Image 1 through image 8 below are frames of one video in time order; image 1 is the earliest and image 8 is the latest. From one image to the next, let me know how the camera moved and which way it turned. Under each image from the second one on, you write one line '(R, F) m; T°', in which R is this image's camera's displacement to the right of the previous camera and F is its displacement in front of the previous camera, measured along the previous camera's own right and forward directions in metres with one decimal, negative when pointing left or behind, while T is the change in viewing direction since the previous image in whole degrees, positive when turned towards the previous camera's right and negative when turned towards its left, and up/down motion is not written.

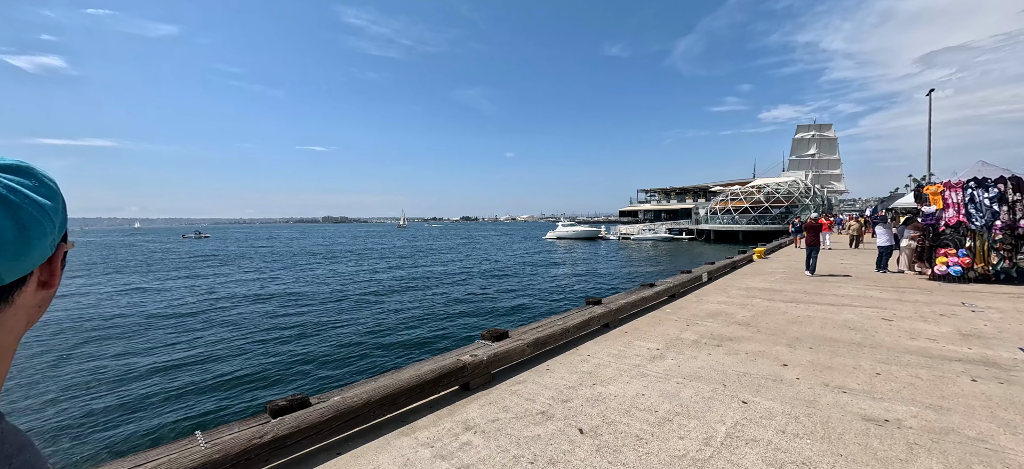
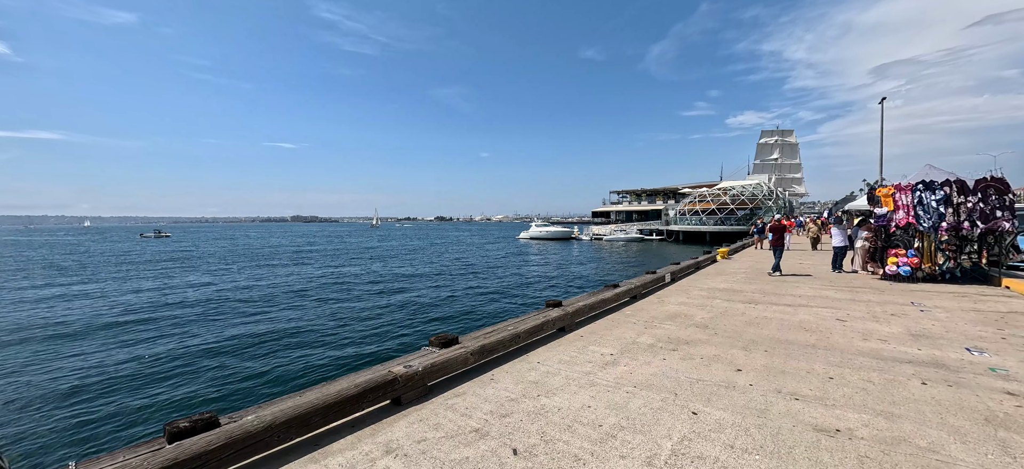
(+0.5, +0.4) m; +4°
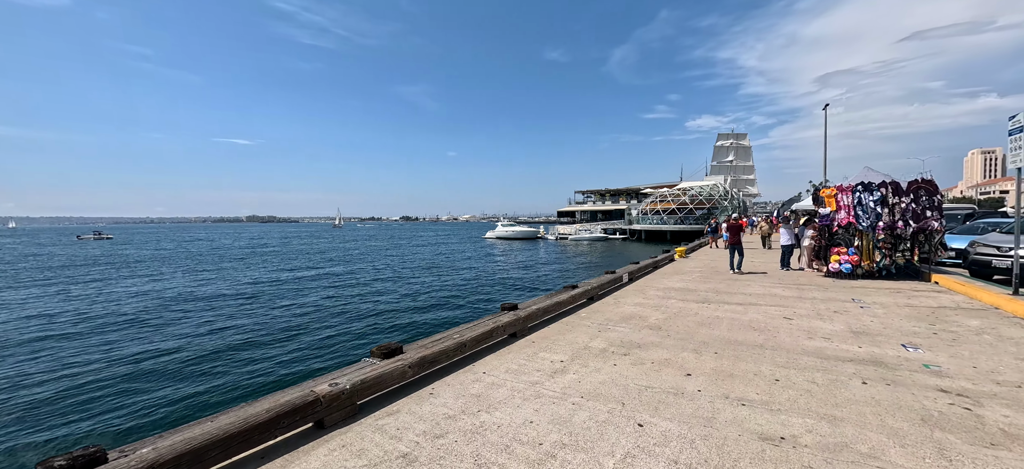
(+0.4, +0.3) m; +5°
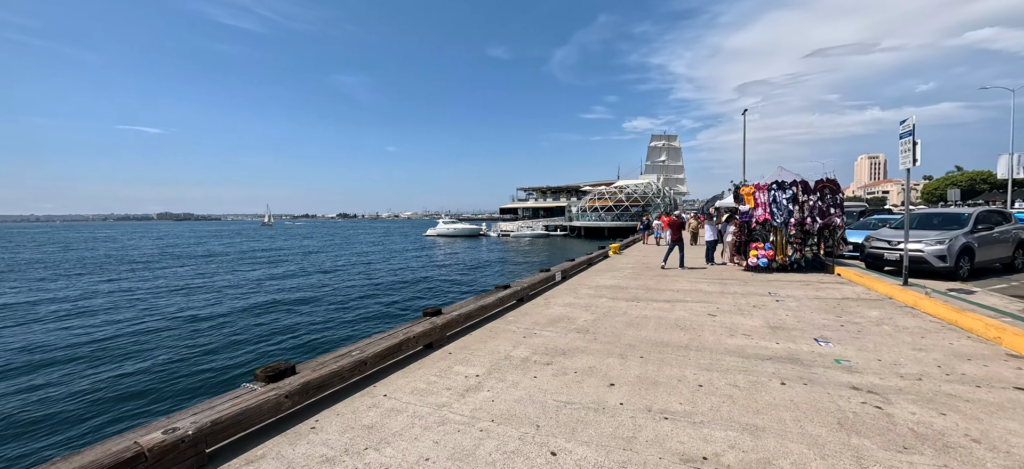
(+0.5, +0.6) m; +8°
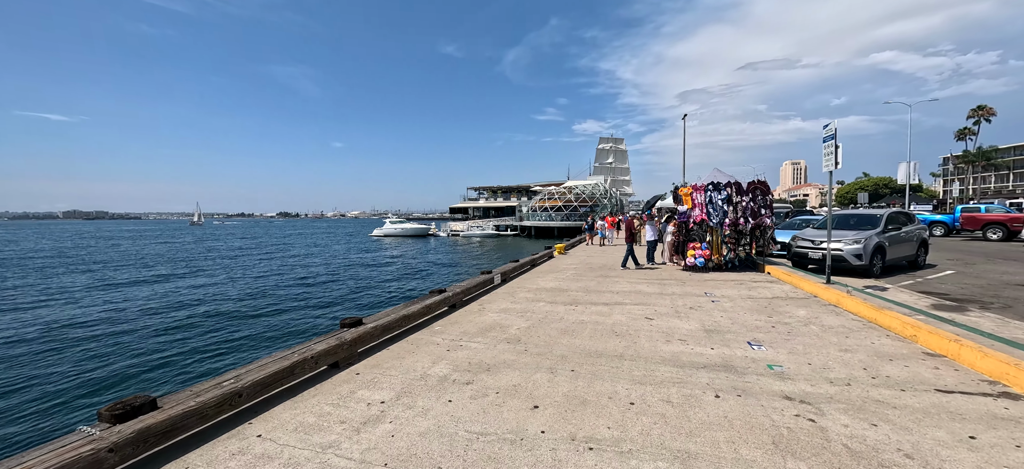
(+0.4, +0.6) m; +7°
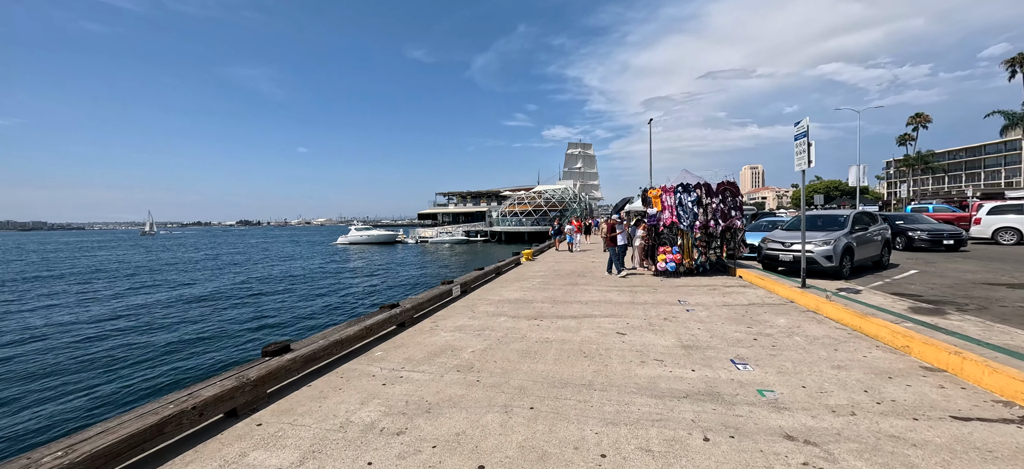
(+0.3, +0.7) m; +4°
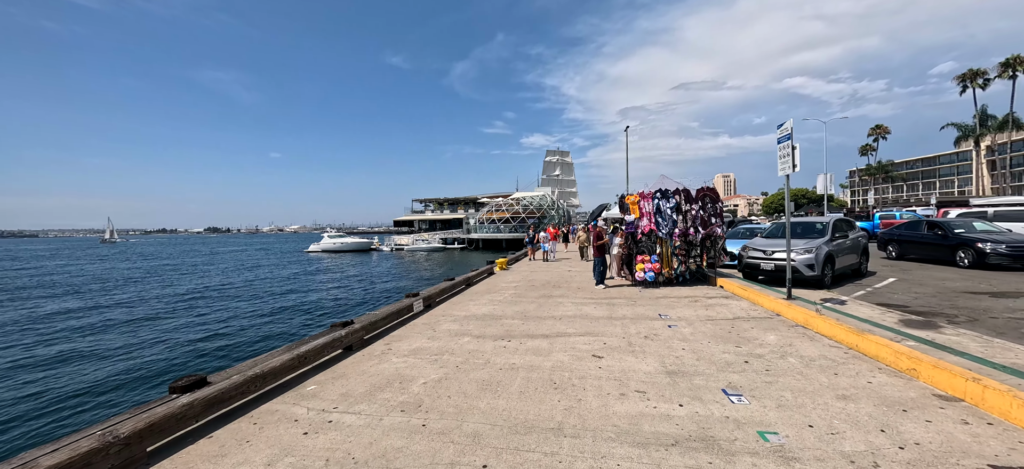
(+0.2, +0.6) m; +3°
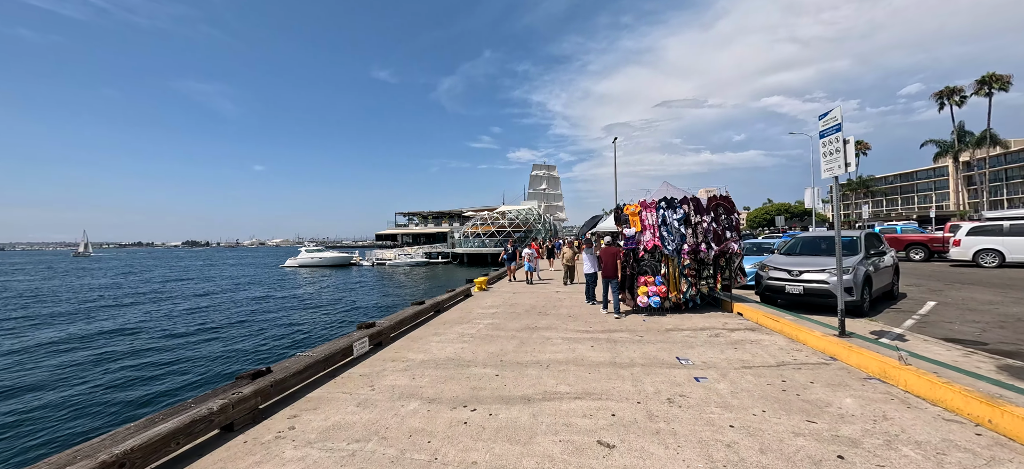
(+0.2, +1.5) m; +2°
